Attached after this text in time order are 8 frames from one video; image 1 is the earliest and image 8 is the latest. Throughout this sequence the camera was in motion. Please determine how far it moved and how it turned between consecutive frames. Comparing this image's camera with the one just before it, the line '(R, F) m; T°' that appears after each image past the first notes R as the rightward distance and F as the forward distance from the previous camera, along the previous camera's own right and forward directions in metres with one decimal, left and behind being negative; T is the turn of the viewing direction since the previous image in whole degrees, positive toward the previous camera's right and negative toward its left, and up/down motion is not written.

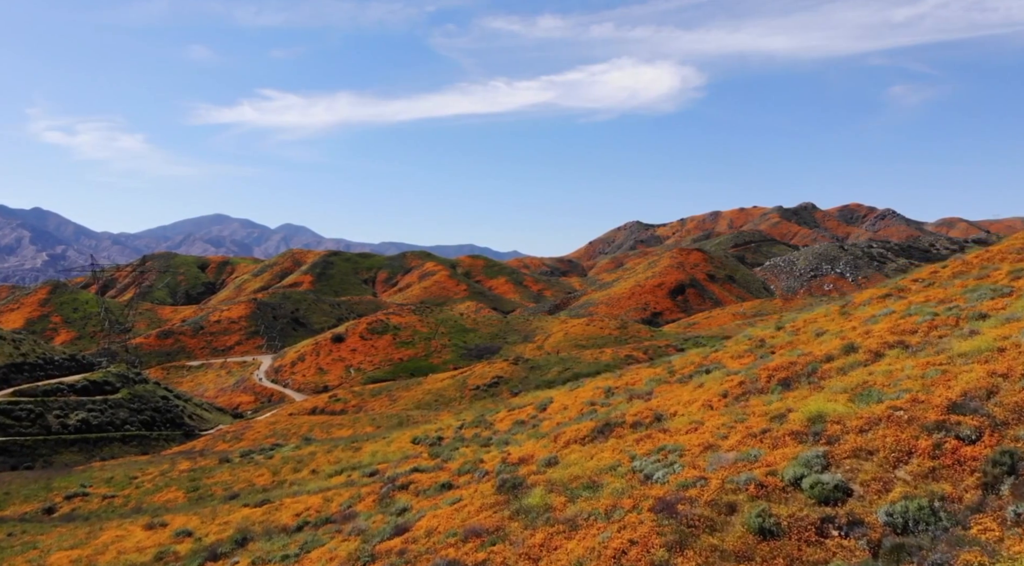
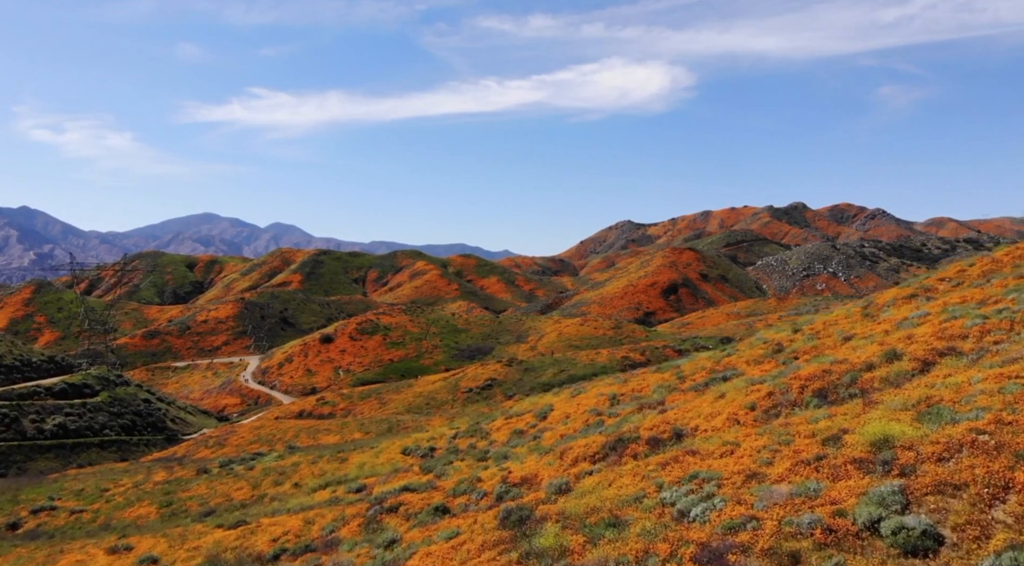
(-0.3, +2.7) m; +1°
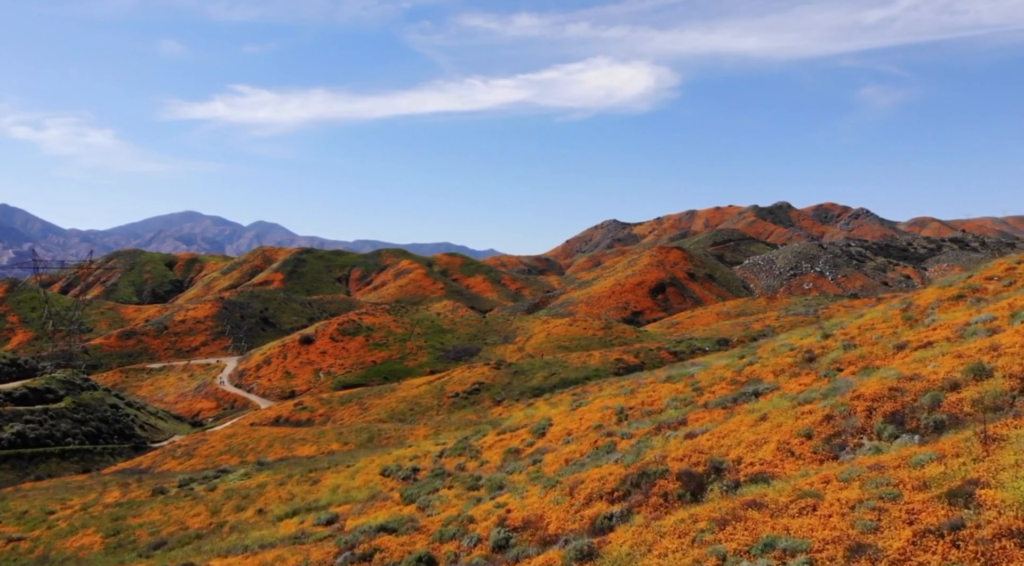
(-0.3, +4.3) m; +1°
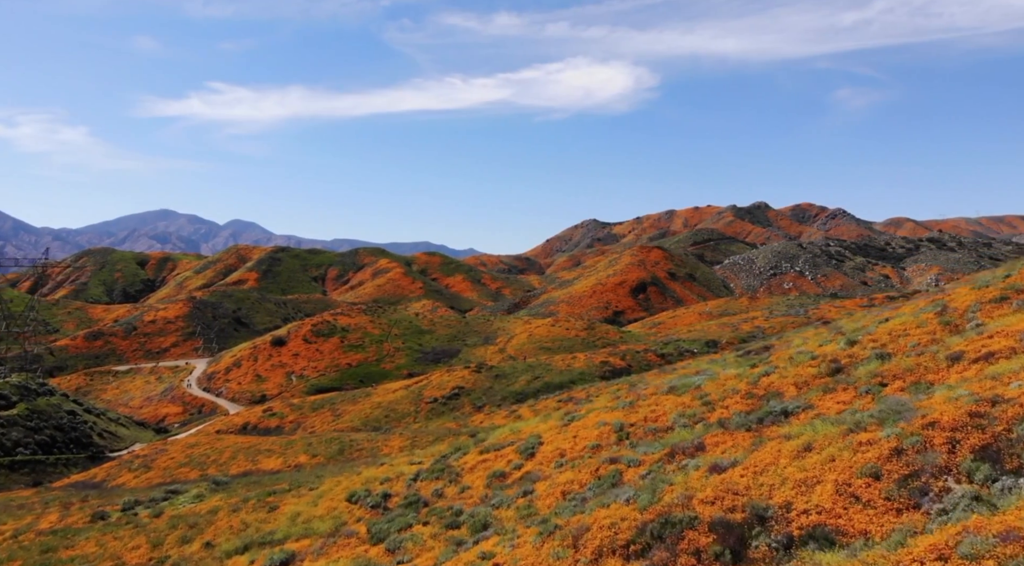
(-0.2, +3.9) m; +1°
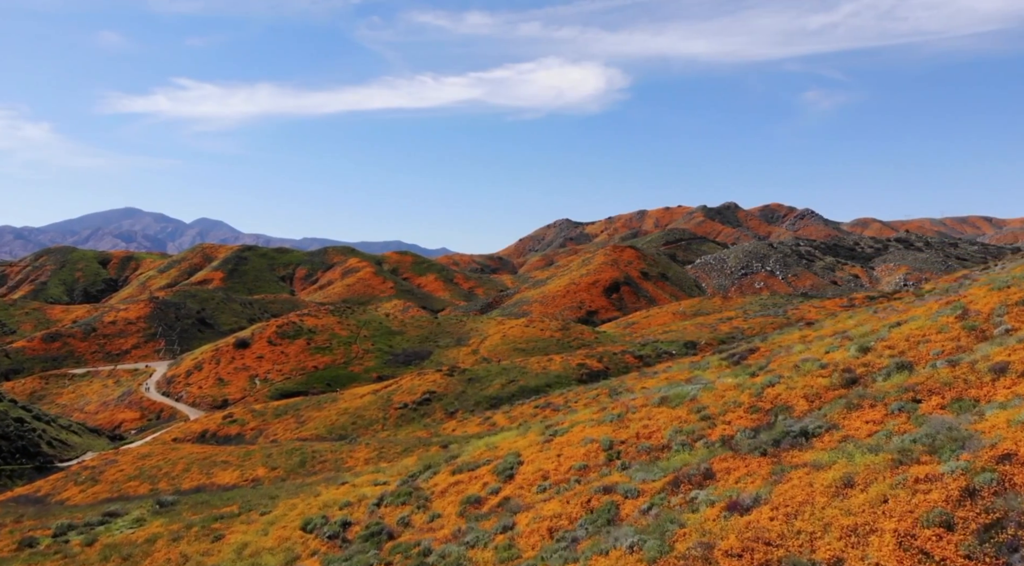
(-0.1, +3.1) m; +2°
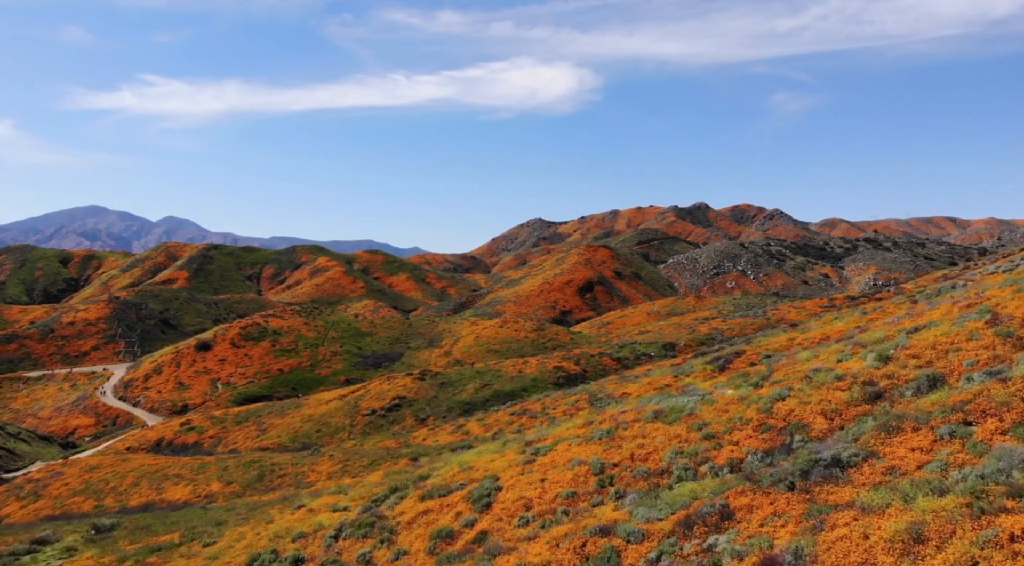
(-0.1, +3.1) m; +2°
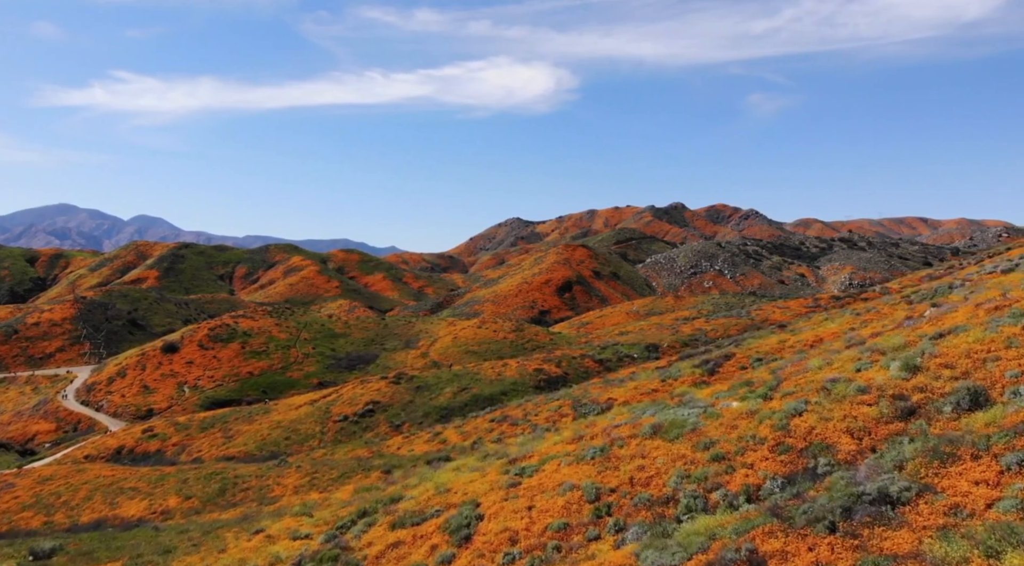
(-0.1, +2.7) m; +2°
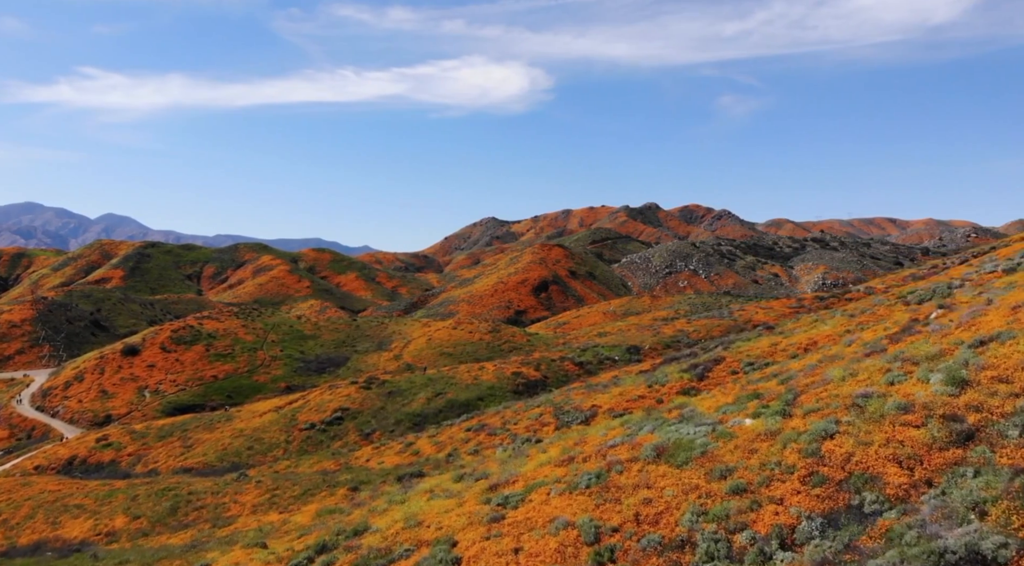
(-0.2, +3.0) m; +2°
